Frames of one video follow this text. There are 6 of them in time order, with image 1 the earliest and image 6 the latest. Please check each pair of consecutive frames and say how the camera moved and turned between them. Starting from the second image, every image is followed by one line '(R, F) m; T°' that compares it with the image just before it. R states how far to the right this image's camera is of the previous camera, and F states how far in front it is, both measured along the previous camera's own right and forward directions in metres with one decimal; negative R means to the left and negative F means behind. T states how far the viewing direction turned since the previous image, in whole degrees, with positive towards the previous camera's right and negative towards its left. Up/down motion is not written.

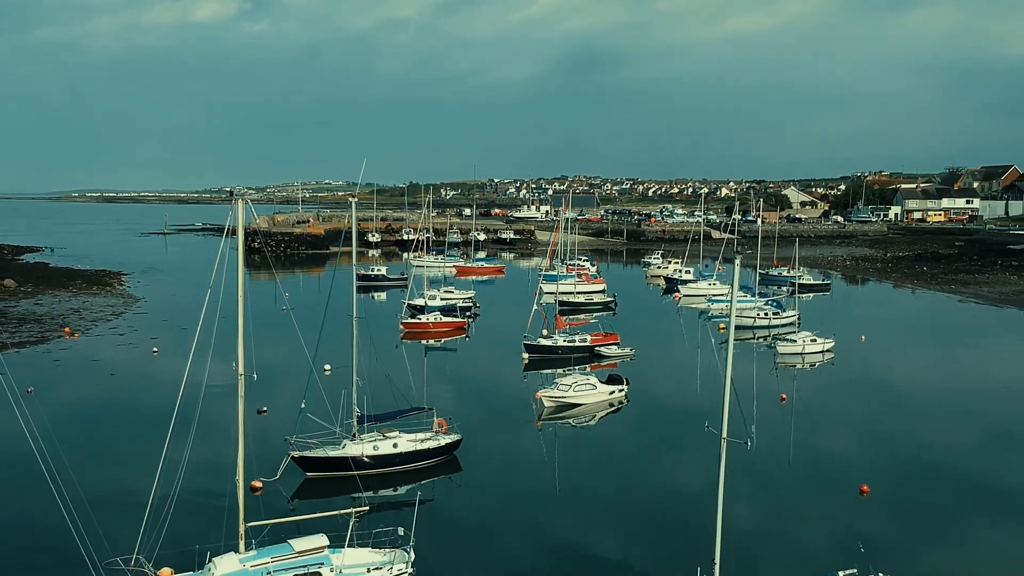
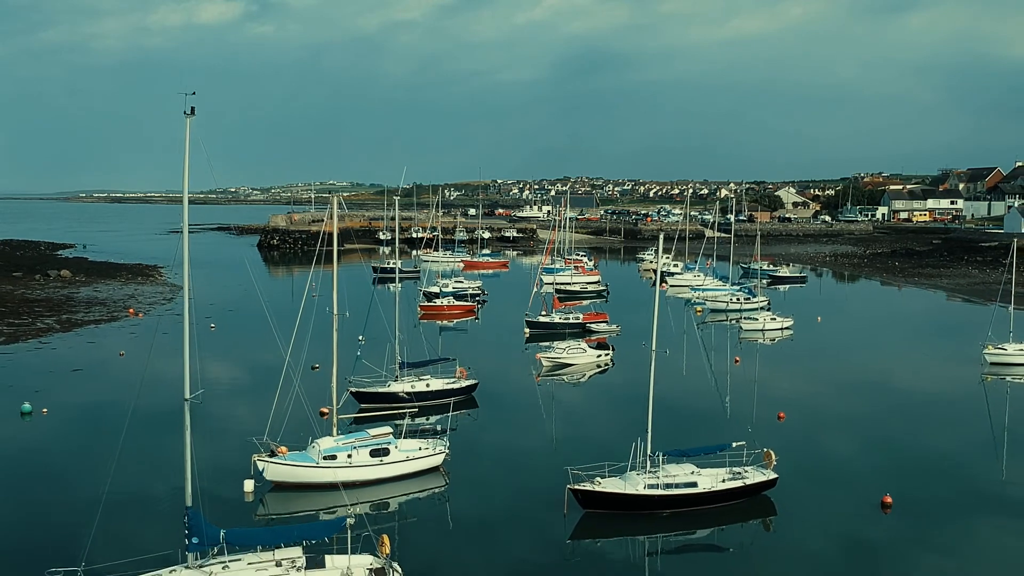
(-0.1, -4.4) m; 0°
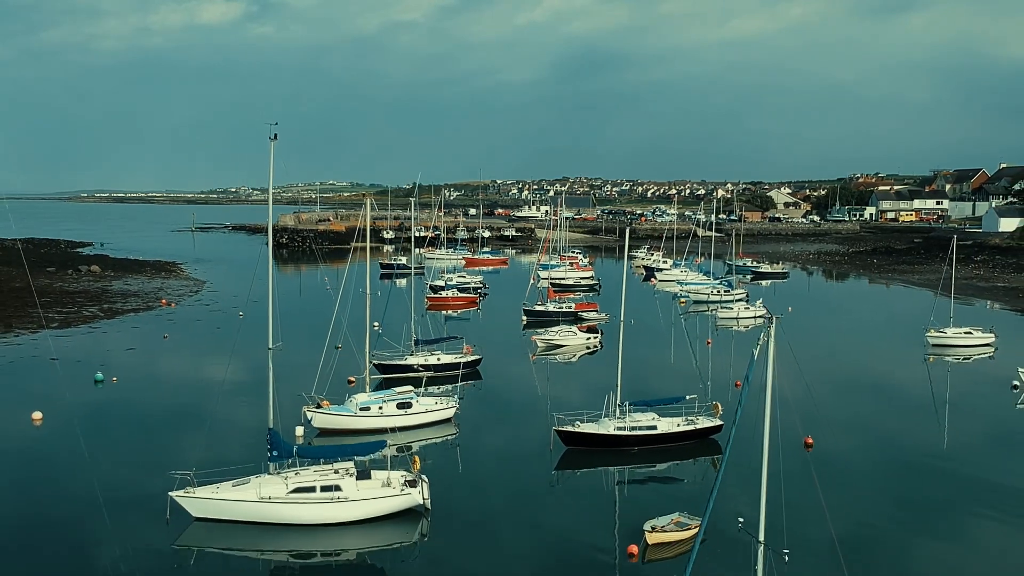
(0.0, -3.2) m; 0°
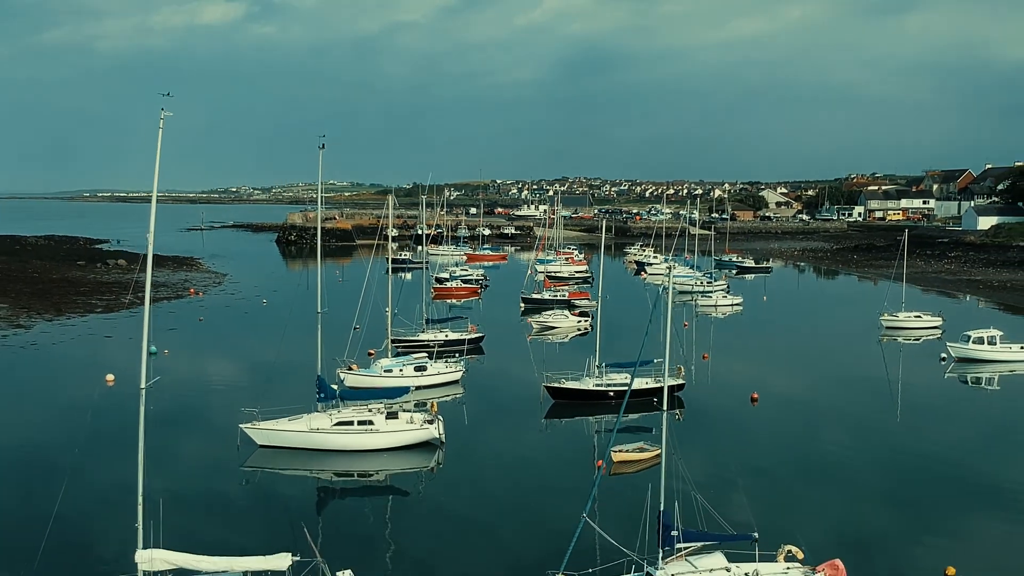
(0.0, -3.3) m; 0°
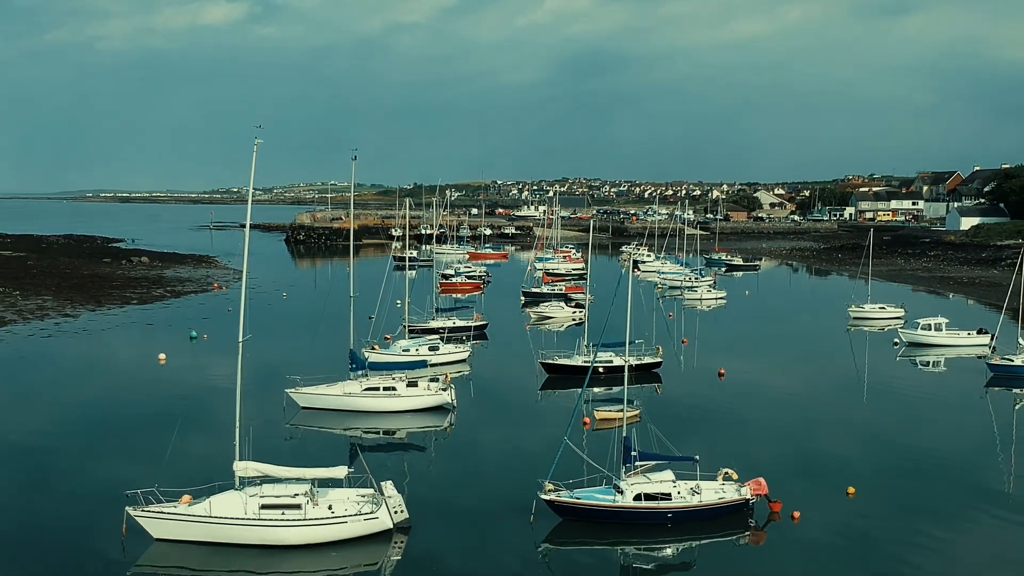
(0.0, -3.0) m; 0°
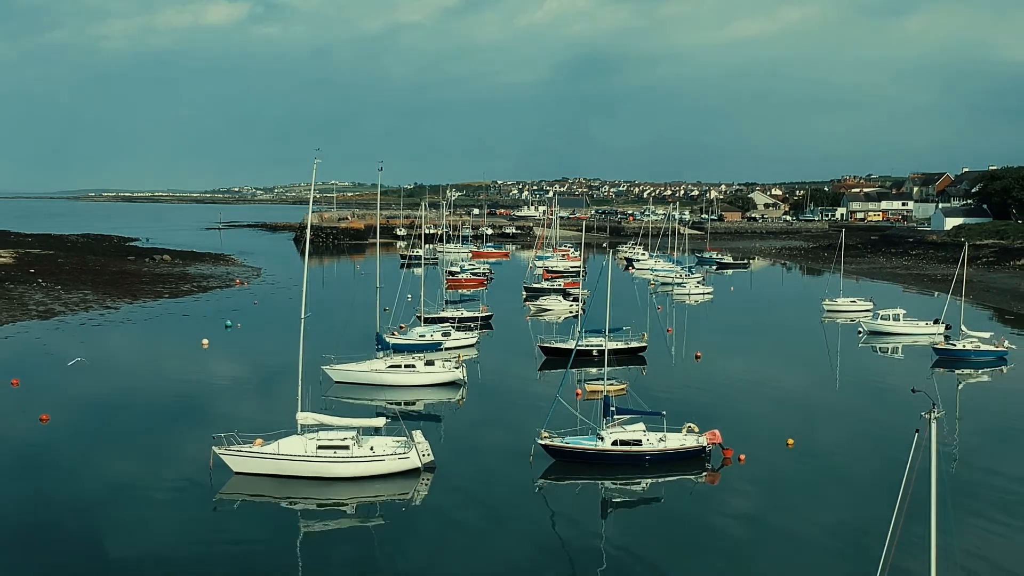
(-0.1, -3.1) m; 0°
